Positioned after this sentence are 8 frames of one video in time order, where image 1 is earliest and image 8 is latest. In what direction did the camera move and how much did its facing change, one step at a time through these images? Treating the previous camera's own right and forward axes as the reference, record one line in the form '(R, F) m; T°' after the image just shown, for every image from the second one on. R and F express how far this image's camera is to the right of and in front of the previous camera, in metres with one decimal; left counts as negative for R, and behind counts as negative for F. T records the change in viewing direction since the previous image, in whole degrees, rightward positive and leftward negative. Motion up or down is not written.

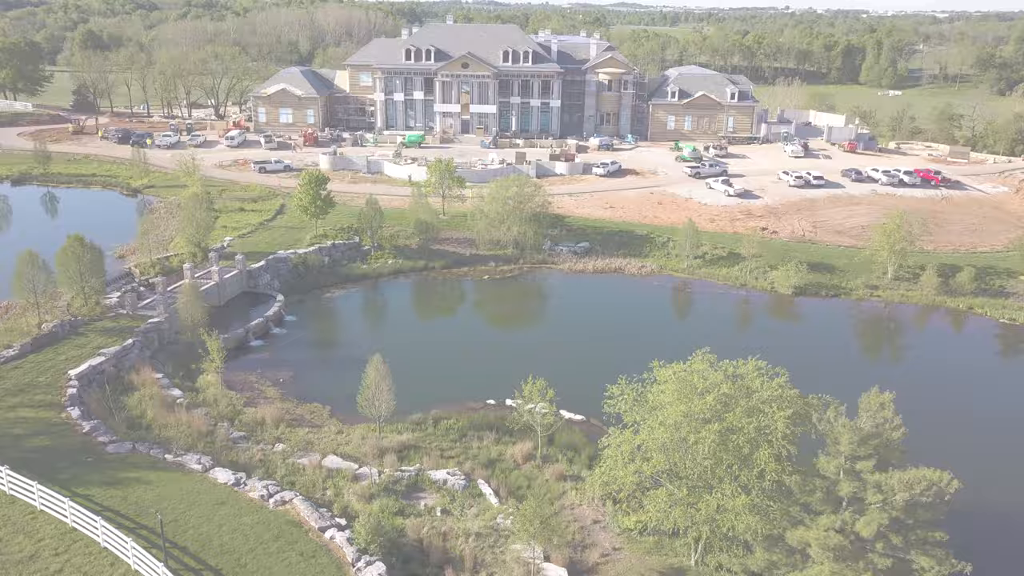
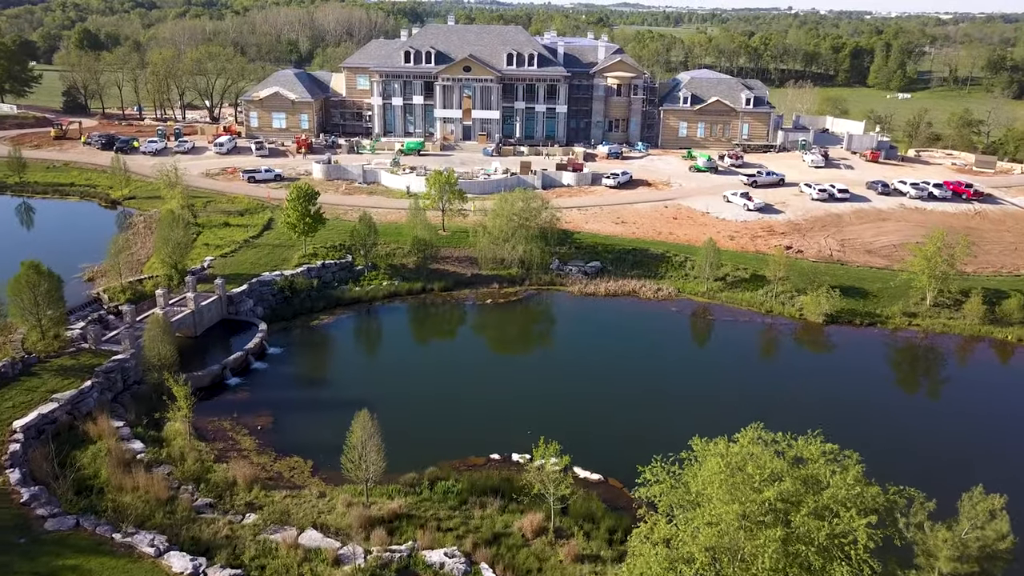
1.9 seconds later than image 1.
(-0.2, +3.2) m; 0°
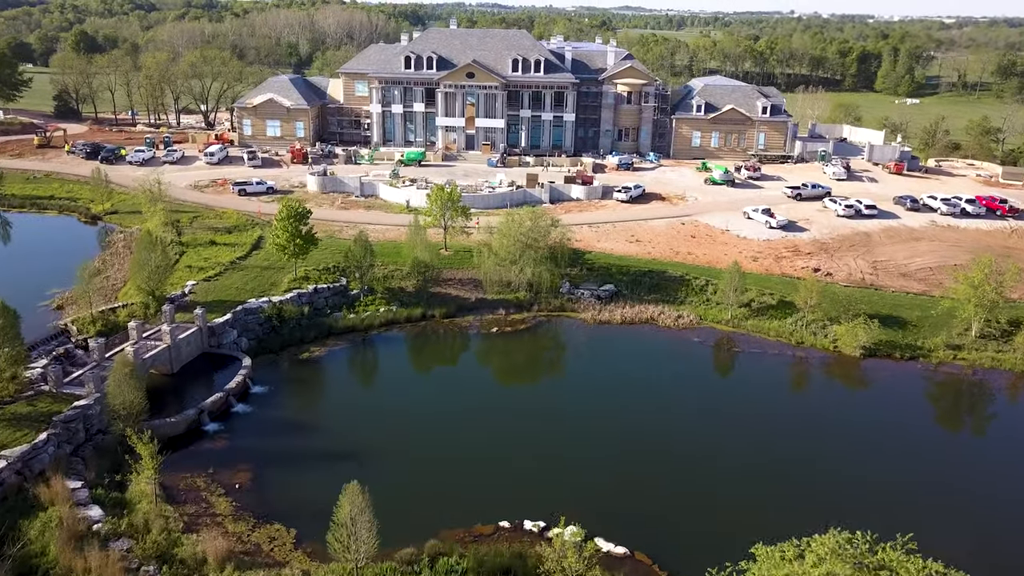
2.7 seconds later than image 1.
(-0.3, +2.9) m; 0°
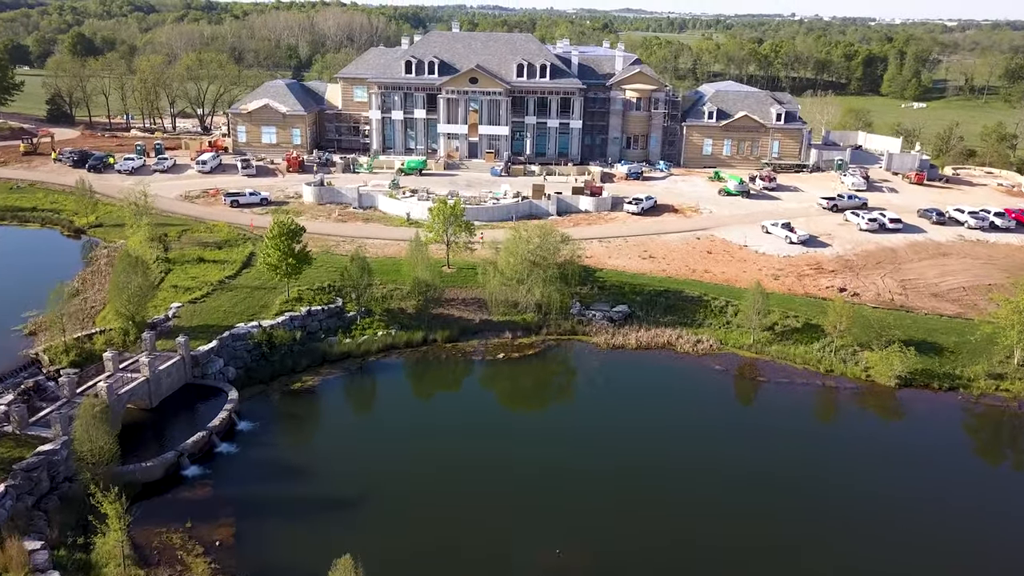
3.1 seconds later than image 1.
(-0.3, +2.3) m; 0°
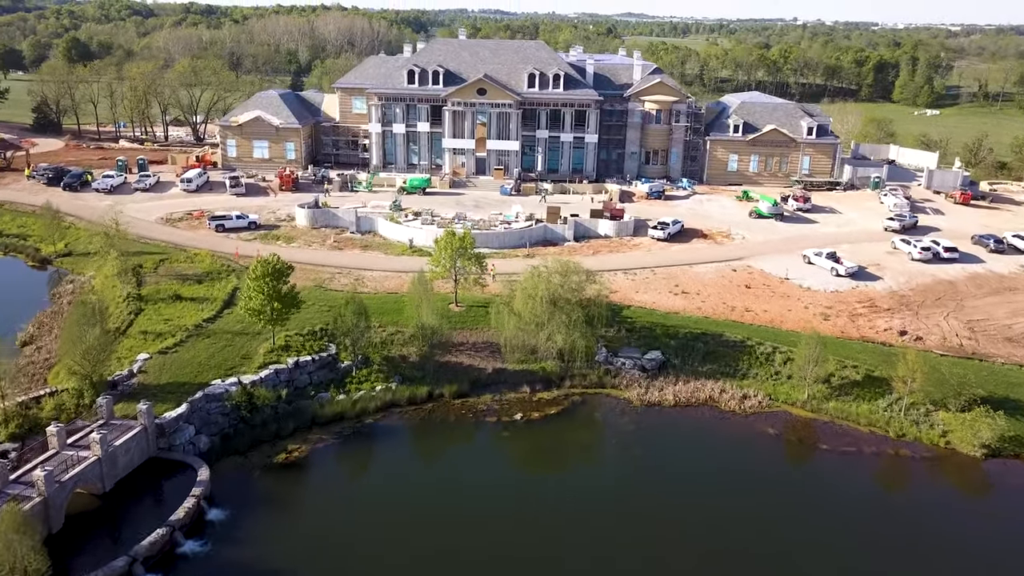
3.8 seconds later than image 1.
(-0.7, +4.2) m; 0°
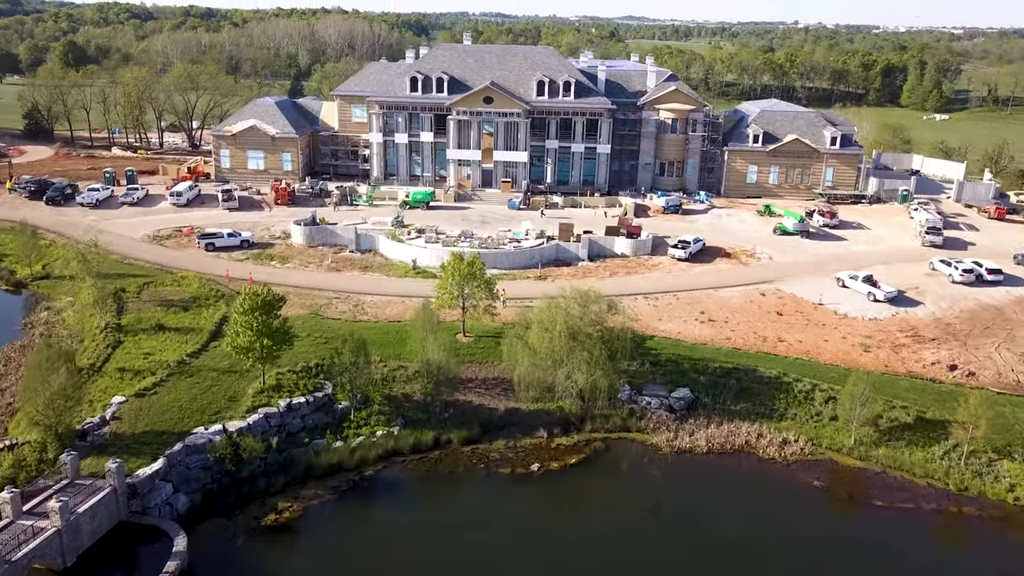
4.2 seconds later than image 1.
(-0.5, +2.7) m; 0°
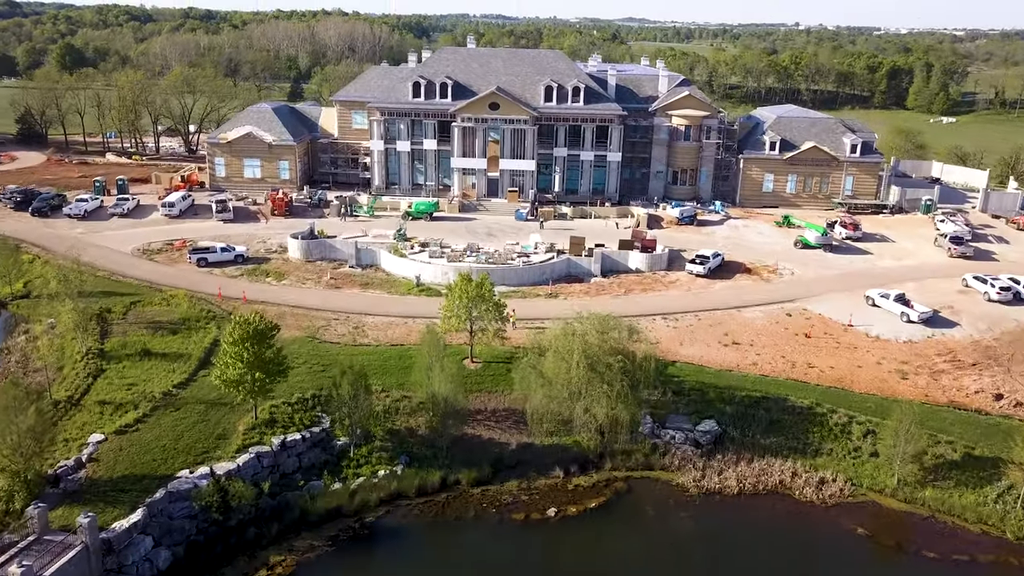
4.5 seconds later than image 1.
(-0.4, +2.1) m; 0°
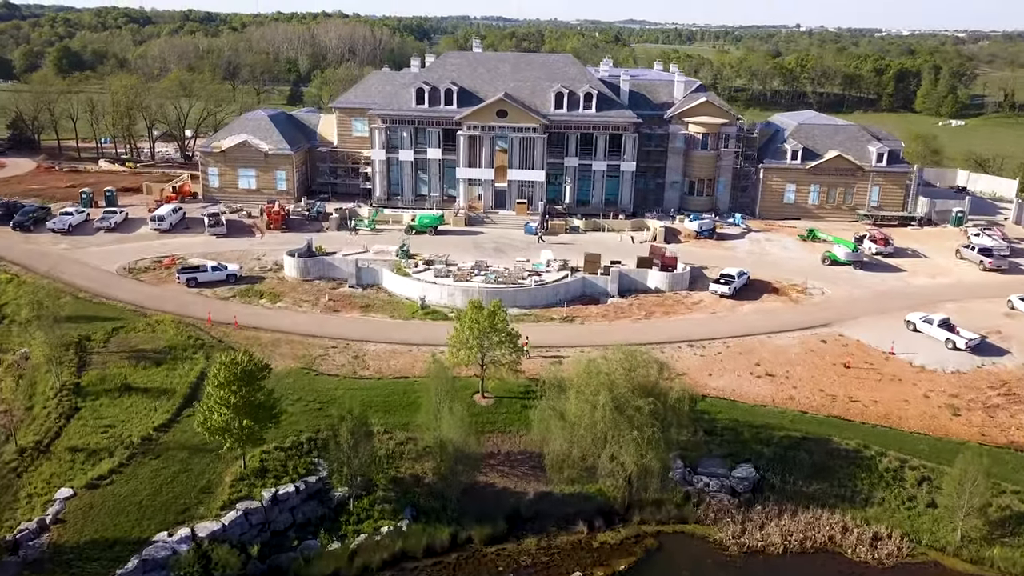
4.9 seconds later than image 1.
(-0.5, +2.4) m; 0°
